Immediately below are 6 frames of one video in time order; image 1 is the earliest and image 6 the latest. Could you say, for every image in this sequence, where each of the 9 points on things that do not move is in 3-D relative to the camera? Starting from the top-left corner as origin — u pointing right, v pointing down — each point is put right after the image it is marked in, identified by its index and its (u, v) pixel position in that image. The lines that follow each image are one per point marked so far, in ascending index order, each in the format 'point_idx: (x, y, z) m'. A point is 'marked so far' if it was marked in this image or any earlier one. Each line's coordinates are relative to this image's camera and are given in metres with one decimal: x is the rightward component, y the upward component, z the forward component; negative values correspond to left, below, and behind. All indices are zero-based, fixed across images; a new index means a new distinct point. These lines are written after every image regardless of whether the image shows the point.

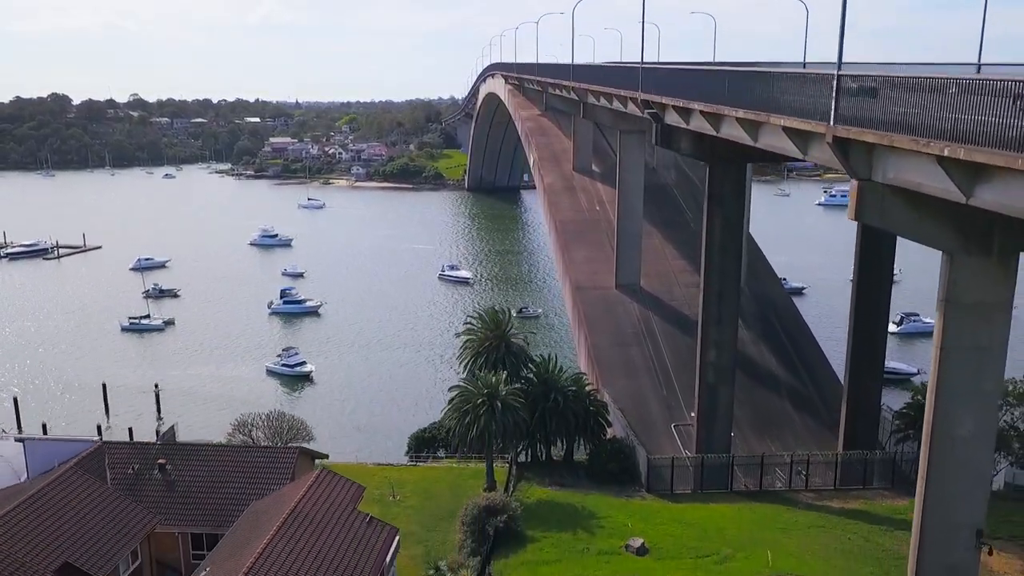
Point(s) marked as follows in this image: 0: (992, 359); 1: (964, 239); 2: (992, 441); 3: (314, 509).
0: (+10.6, -1.5, +17.4) m
1: (+9.7, +1.0, +16.9) m
2: (+10.9, -3.4, +17.9) m
3: (-4.8, -5.4, +19.7) m
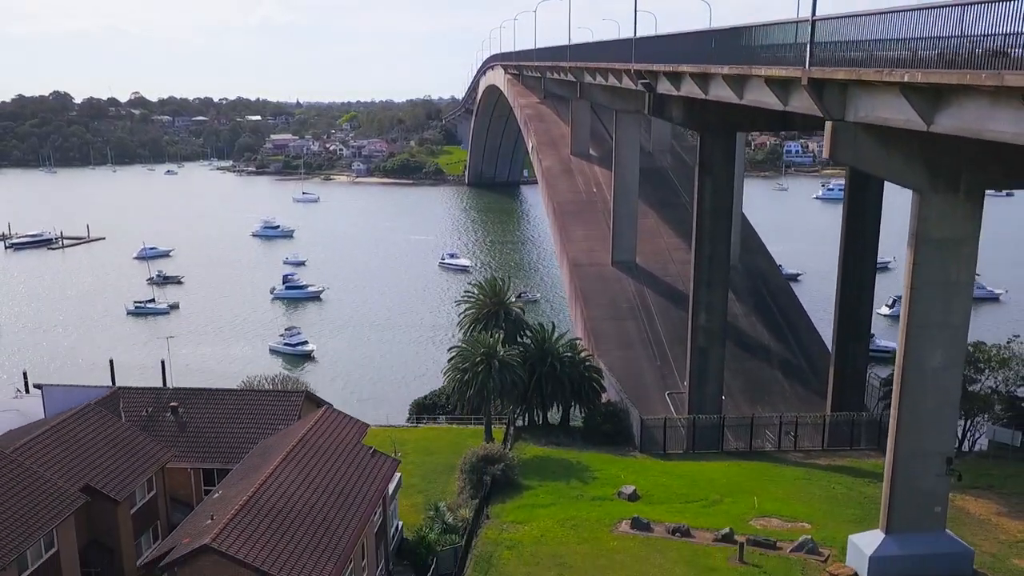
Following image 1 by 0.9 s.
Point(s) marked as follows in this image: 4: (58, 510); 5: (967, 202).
0: (+10.5, -0.1, +18.5) m
1: (+9.6, +2.5, +18.0) m
2: (+10.8, -1.9, +19.0) m
3: (-5.0, -3.9, +20.7) m
4: (-9.9, -4.8, +17.2) m
5: (+10.3, +2.0, +18.0) m
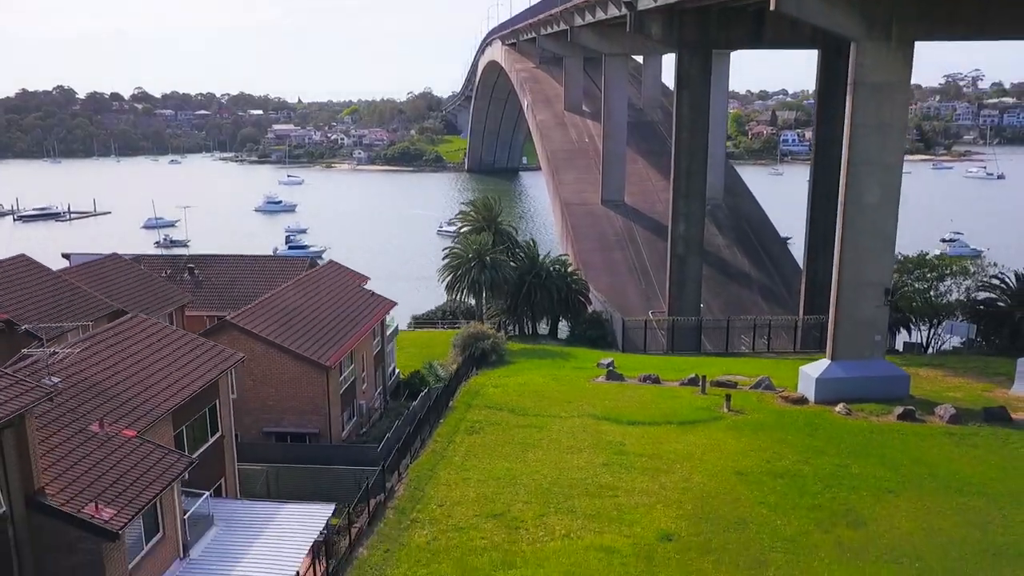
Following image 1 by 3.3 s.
0: (+10.0, +4.1, +20.8) m
1: (+9.1, +6.7, +20.3) m
2: (+10.3, +2.2, +21.2) m
3: (-5.4, +0.2, +23.0) m
4: (-10.3, -0.6, +19.5) m
5: (+9.9, +6.1, +20.3) m
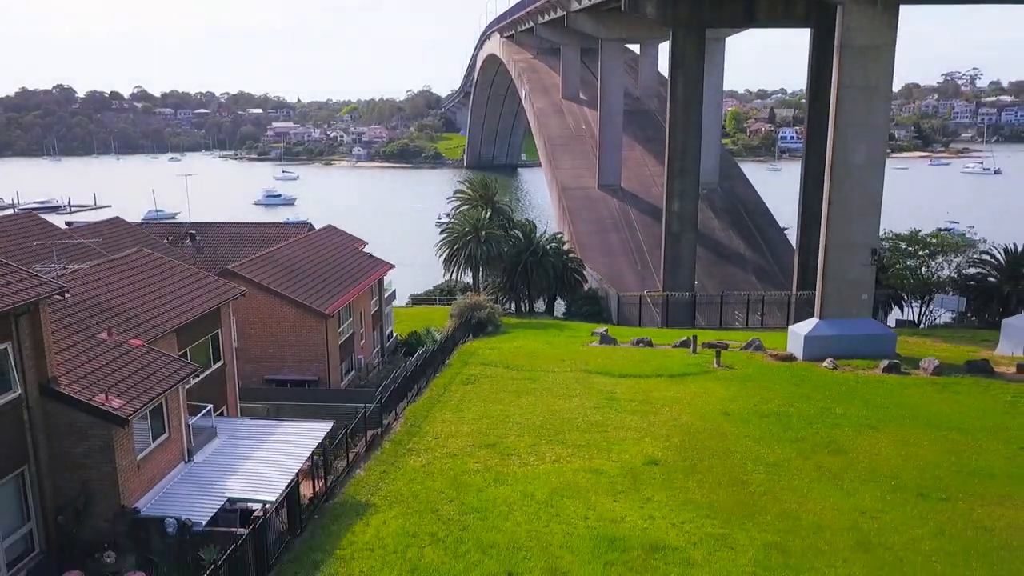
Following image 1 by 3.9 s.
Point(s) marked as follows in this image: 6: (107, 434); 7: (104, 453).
0: (+9.9, +5.2, +21.3) m
1: (+9.0, +7.8, +20.8) m
2: (+10.2, +3.4, +21.7) m
3: (-5.6, +1.4, +23.5) m
4: (-10.5, +0.5, +20.0) m
5: (+9.7, +7.2, +20.8) m
6: (-4.7, -1.7, +9.1) m
7: (-4.7, -1.9, +9.2) m
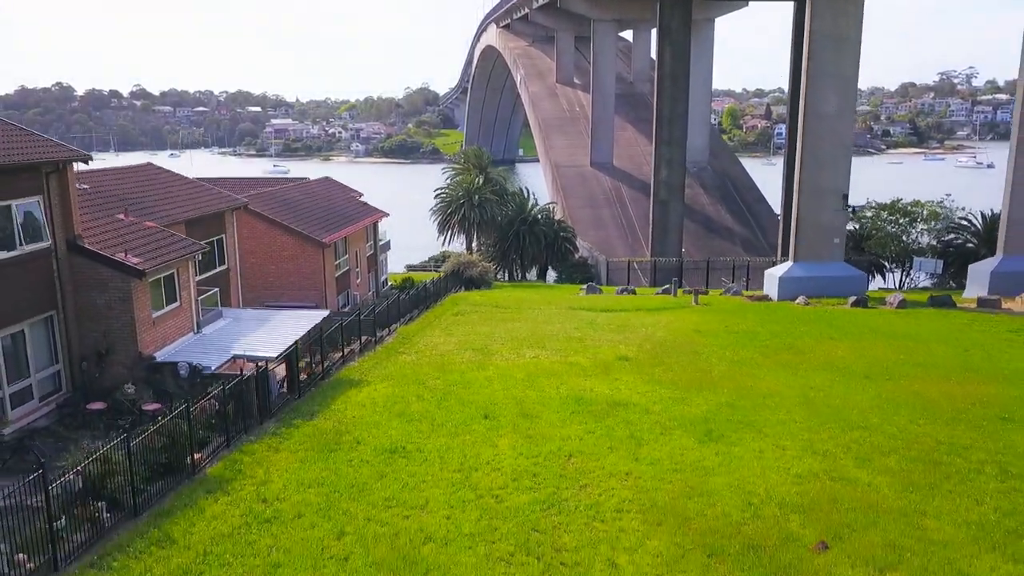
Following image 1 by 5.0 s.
0: (+9.5, +6.9, +22.4) m
1: (+8.6, +9.5, +22.0) m
2: (+9.8, +5.0, +22.9) m
3: (-5.9, +3.0, +24.6) m
4: (-10.8, +2.2, +21.1) m
5: (+9.4, +8.9, +22.0) m
6: (-5.0, 0.0, +10.2) m
7: (-5.0, -0.2, +10.3) m
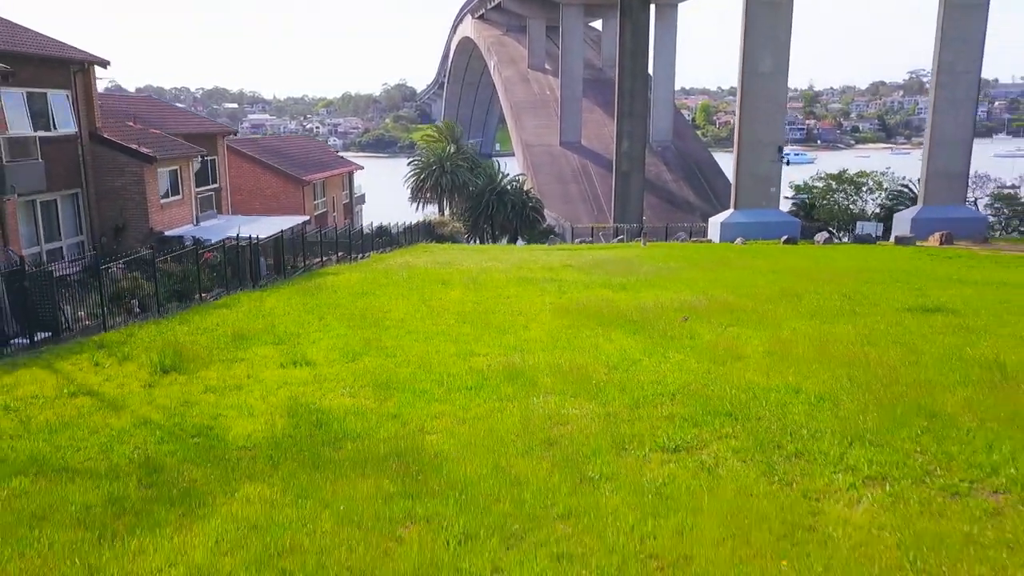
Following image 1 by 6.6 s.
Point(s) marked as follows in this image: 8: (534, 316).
0: (+8.4, +8.7, +24.8) m
1: (+7.5, +11.3, +24.3) m
2: (+8.7, +6.8, +25.2) m
3: (-7.1, +4.8, +26.6) m
4: (-11.9, +3.9, +22.9) m
5: (+8.3, +10.7, +24.3) m
6: (-5.7, +1.8, +12.2) m
7: (-5.8, +1.6, +12.3) m
8: (+0.3, -0.3, +9.1) m
